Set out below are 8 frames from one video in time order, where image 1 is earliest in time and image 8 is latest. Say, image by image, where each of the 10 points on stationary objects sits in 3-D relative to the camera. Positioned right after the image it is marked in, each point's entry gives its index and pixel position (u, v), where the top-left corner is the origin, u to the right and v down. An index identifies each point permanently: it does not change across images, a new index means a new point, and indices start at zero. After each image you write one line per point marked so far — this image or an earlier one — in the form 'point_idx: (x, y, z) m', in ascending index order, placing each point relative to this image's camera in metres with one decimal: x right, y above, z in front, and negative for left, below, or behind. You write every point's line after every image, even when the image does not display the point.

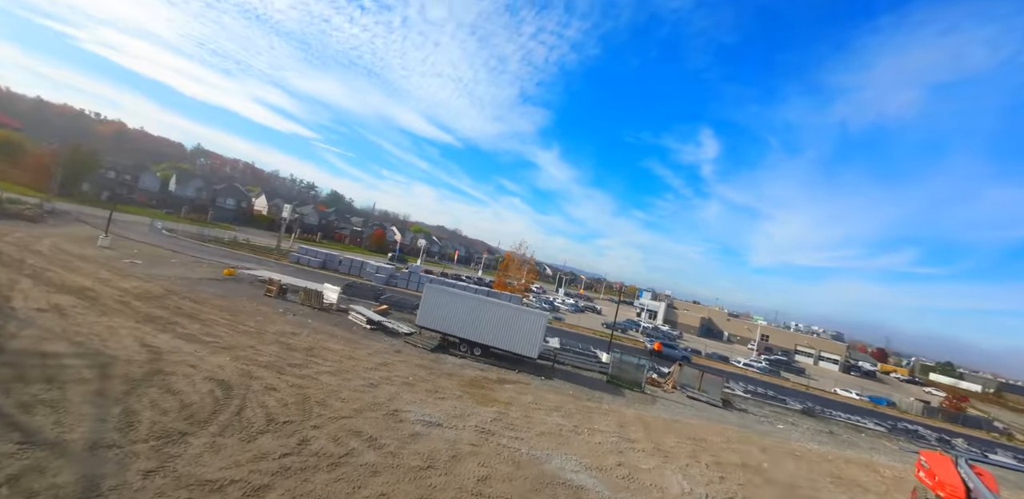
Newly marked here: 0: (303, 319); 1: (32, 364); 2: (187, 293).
0: (-7.8, -2.6, +14.1) m
1: (-8.9, -2.1, +7.0) m
2: (-13.5, -1.6, +16.0) m
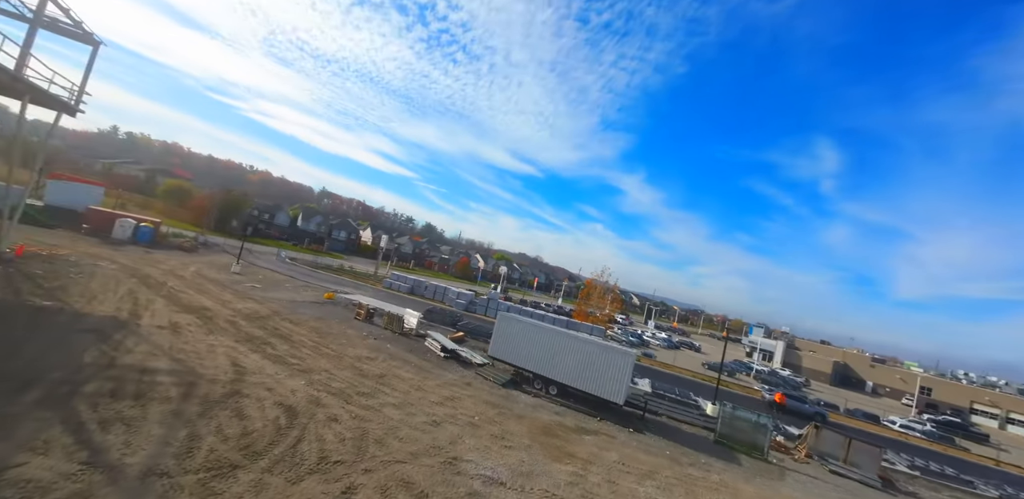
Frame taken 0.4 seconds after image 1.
0: (-4.9, -3.5, +14.2) m
1: (-7.5, -2.6, +7.5) m
2: (-10.1, -2.7, +17.3) m
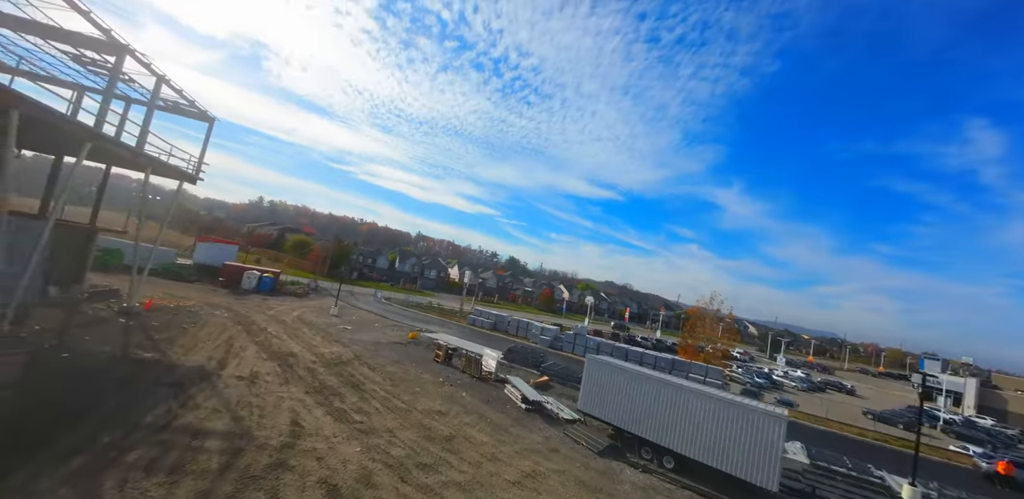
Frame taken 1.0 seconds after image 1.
0: (-1.9, -4.7, +12.6) m
1: (-6.0, -3.5, +6.8) m
2: (-6.3, -4.5, +16.9) m
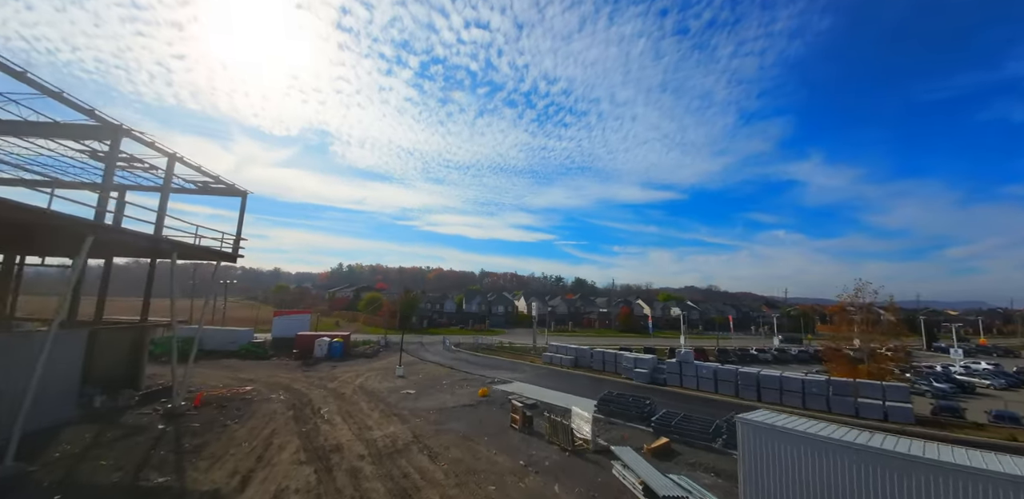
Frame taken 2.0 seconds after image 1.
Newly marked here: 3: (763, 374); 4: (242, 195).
0: (+0.7, -5.5, +8.9) m
1: (-4.4, -4.7, +3.8) m
2: (-2.9, -6.4, +13.7) m
3: (+11.9, -5.9, +18.2) m
4: (-13.5, +2.7, +19.1) m
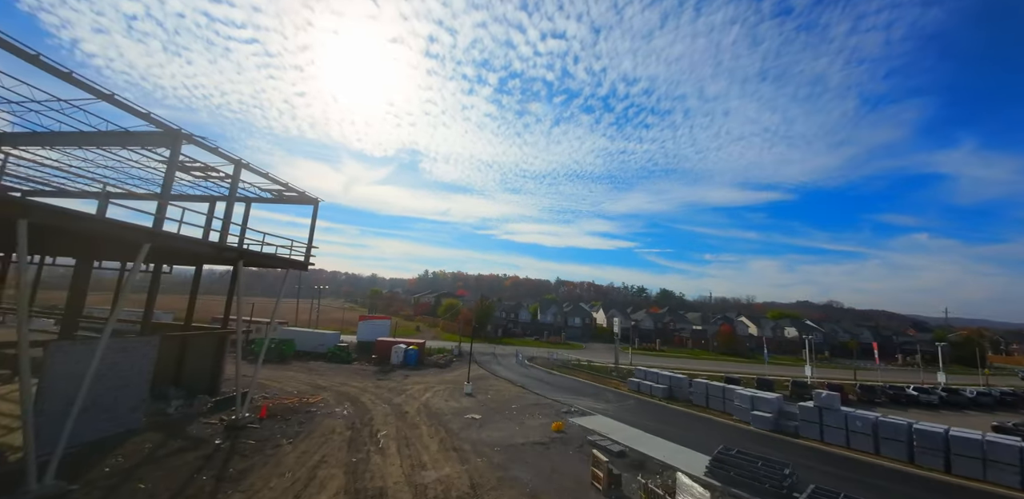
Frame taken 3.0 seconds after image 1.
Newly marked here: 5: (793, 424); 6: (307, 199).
0: (+2.1, -5.6, +5.9) m
1: (-4.0, -4.8, +2.0) m
2: (-0.5, -6.6, +11.3) m
3: (+14.8, -6.2, +12.9) m
4: (-9.9, +2.3, +18.9) m
5: (+11.8, -7.3, +16.4) m
6: (-10.2, +2.5, +19.0) m
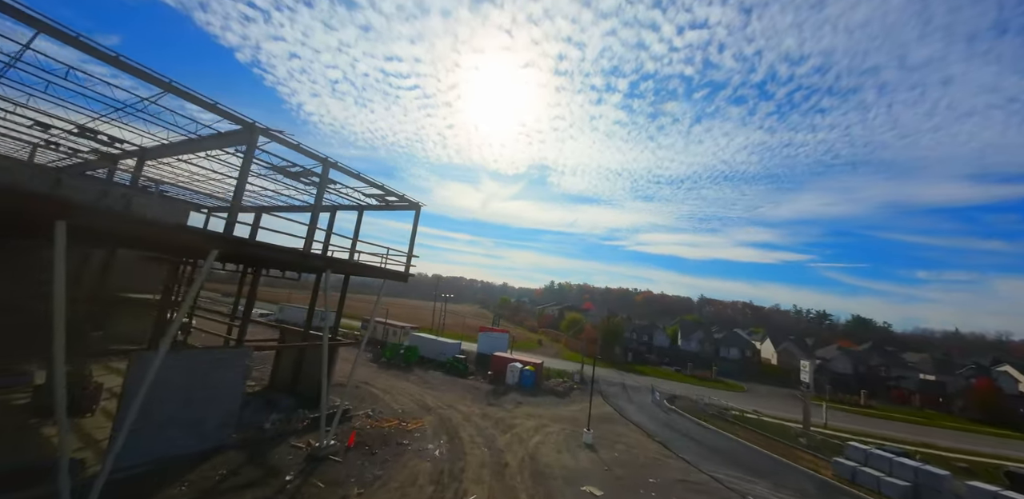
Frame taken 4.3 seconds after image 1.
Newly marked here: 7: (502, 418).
0: (+2.6, -5.6, +0.8) m
1: (-4.4, -4.6, -0.9) m
2: (+1.9, -6.7, +6.7) m
3: (+16.9, -6.4, +3.2) m
4: (-4.4, +1.9, +17.2) m
5: (+15.2, -7.6, +7.5) m
6: (-4.7, +2.2, +17.3) m
7: (-0.5, -8.7, +19.0) m
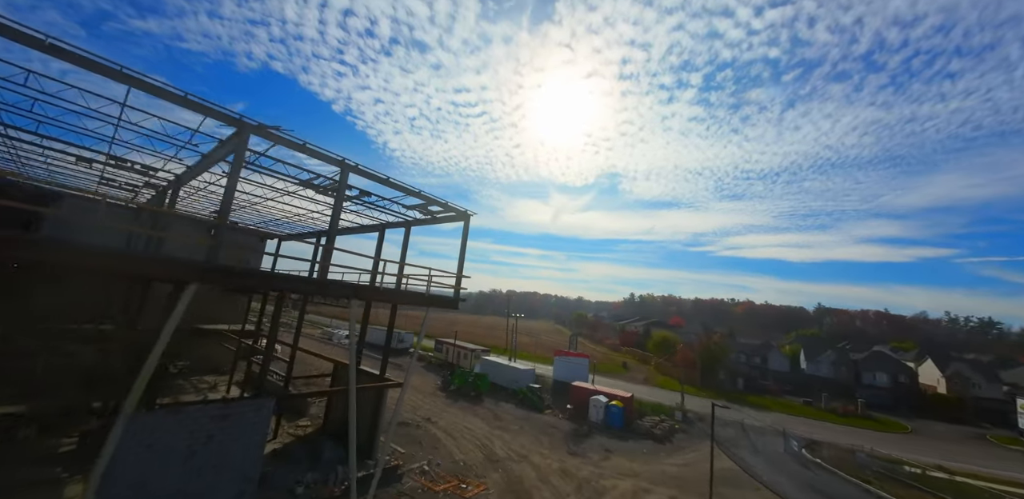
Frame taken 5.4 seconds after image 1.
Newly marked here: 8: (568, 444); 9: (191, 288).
0: (+2.4, -5.3, -3.4) m
1: (-4.8, -4.7, -3.8) m
2: (+2.9, -6.7, +2.5) m
3: (+16.9, -5.4, -3.8) m
4: (-1.7, +1.3, +14.3) m
5: (+16.1, -6.7, +0.7) m
6: (-2.0, +1.5, +14.5) m
7: (+3.0, -9.1, +14.9) m
8: (+2.7, -10.2, +19.5) m
9: (-6.2, -0.7, +7.4) m
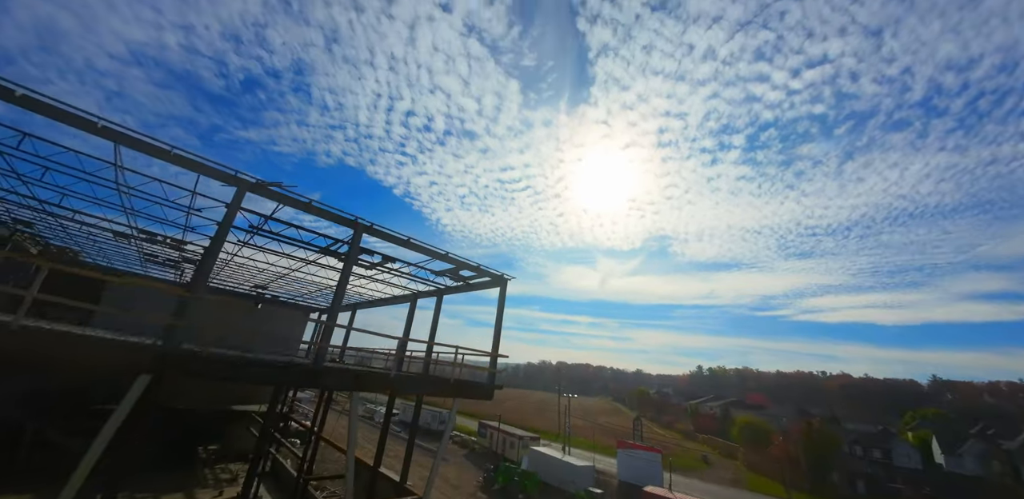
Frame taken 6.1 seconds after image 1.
0: (+1.7, -4.2, -6.9) m
1: (-5.5, -3.9, -6.3) m
2: (+3.0, -6.6, -1.4) m
3: (+16.1, -3.5, -8.9) m
4: (-0.3, -1.0, +12.1) m
5: (+15.9, -5.7, -4.7) m
6: (-0.5, -0.9, +12.4) m
7: (+4.7, -11.2, +10.2) m
8: (+5.0, -13.0, +14.6) m
9: (-5.5, -1.9, +5.5) m
